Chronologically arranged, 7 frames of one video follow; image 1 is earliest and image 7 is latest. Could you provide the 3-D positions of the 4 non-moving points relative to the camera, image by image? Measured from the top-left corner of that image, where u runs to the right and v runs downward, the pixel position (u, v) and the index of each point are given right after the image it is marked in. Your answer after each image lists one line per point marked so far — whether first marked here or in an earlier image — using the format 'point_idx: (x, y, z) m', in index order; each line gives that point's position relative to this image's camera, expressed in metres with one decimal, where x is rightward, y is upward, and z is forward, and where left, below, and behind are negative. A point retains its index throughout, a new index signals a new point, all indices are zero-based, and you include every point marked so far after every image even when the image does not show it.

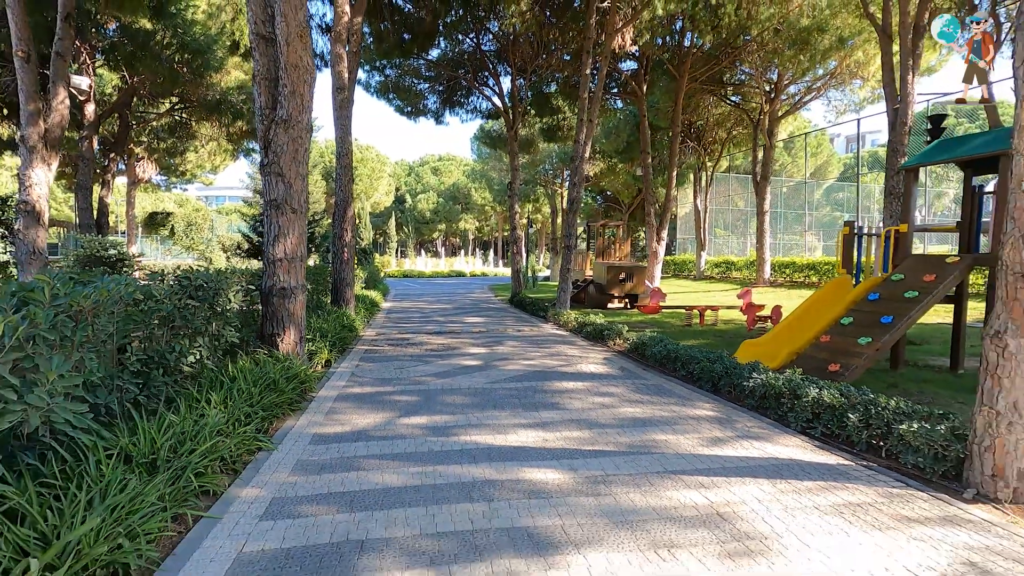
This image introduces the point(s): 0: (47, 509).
0: (-2.0, -1.0, +2.5) m
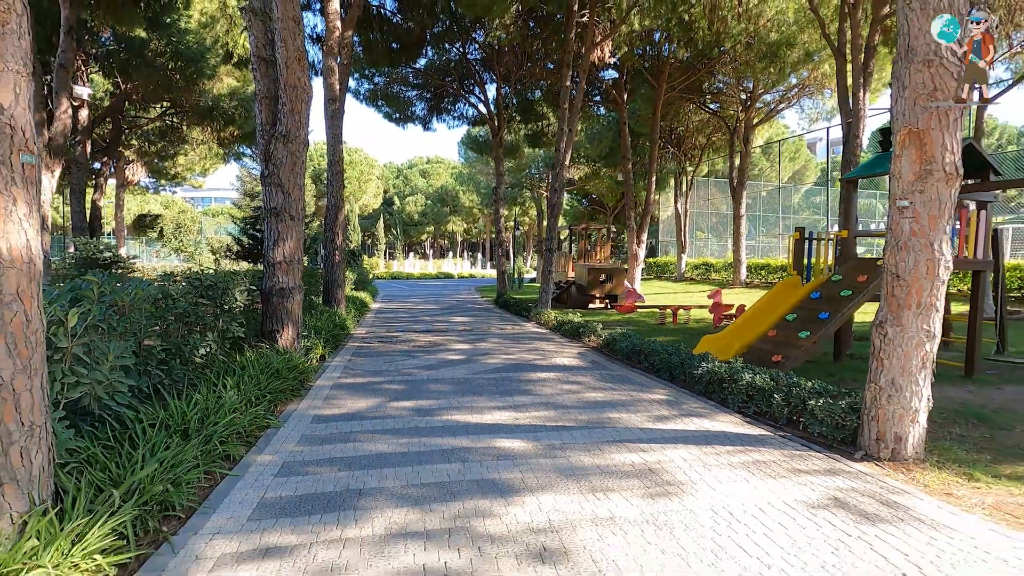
0: (-2.2, -1.0, +3.1) m
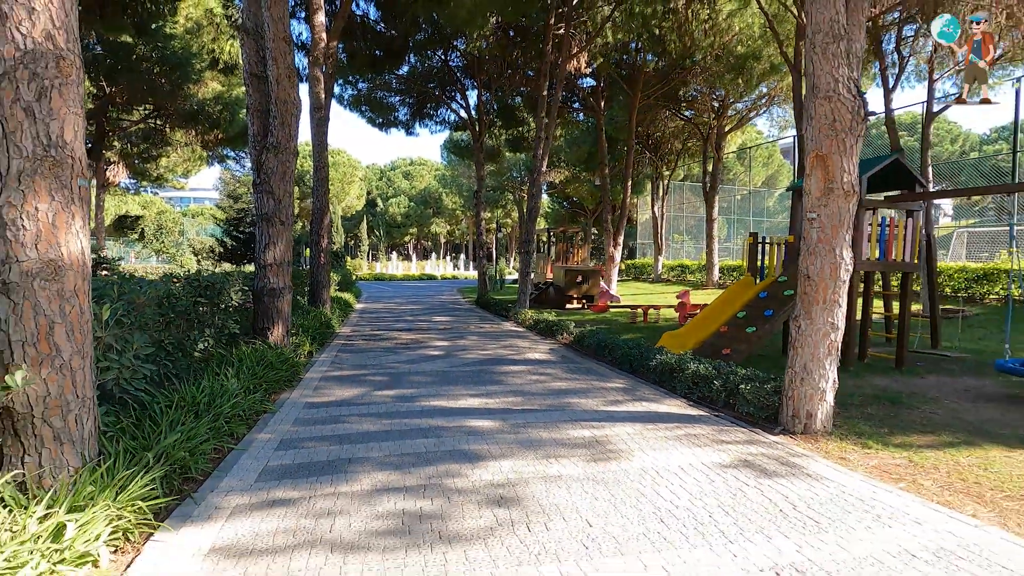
0: (-2.5, -1.0, +3.7) m
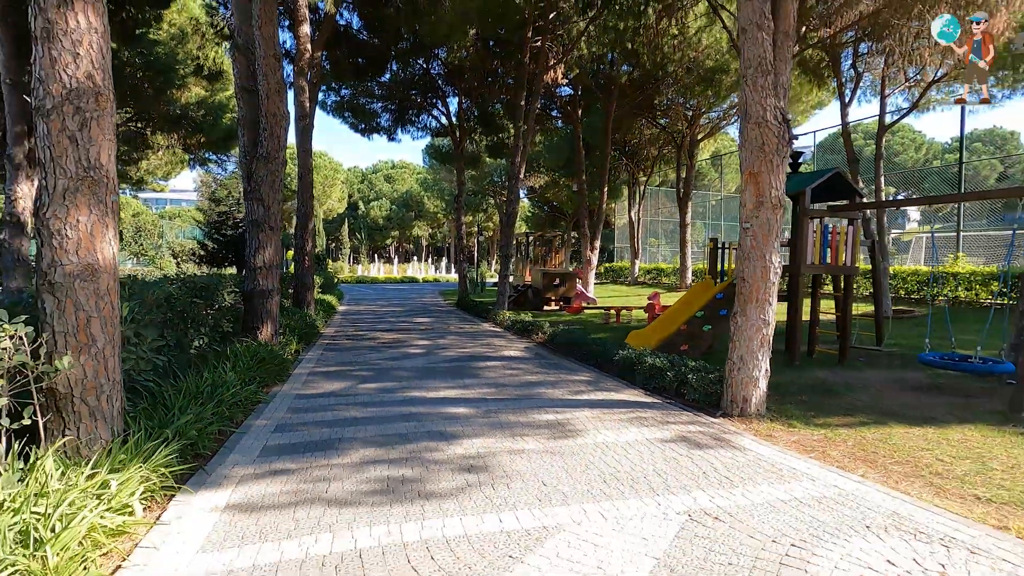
0: (-2.7, -1.0, +4.2) m
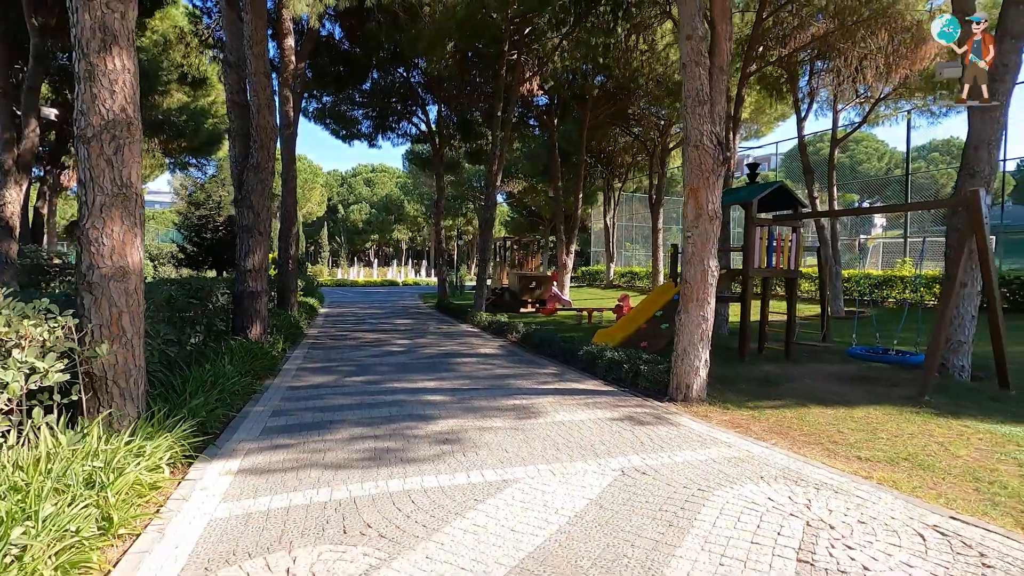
0: (-3.0, -1.0, +4.8) m
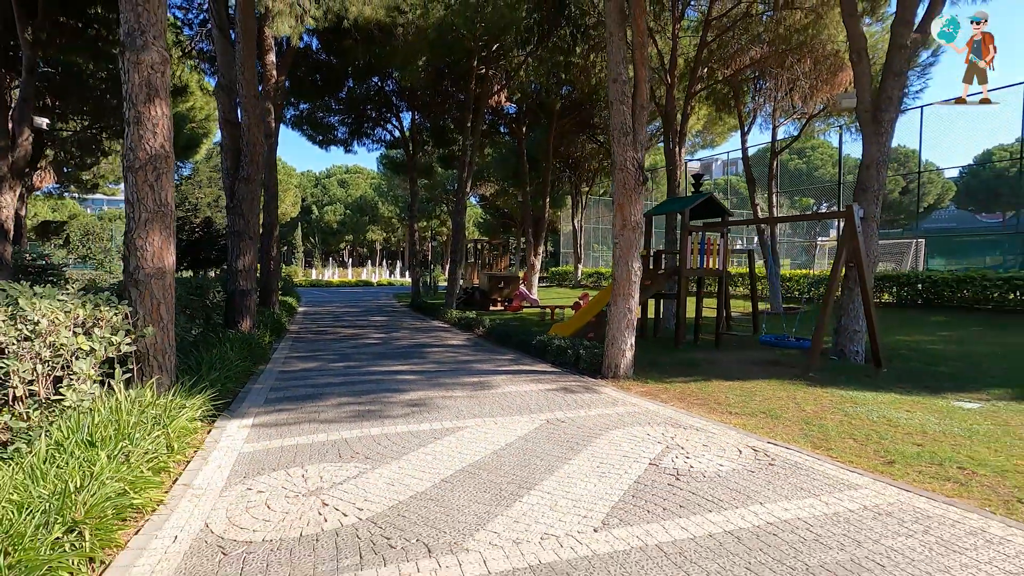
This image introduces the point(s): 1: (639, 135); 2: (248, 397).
0: (-3.5, -0.9, +5.9) m
1: (+1.8, +2.1, +7.5) m
2: (-3.0, -1.3, +6.2) m
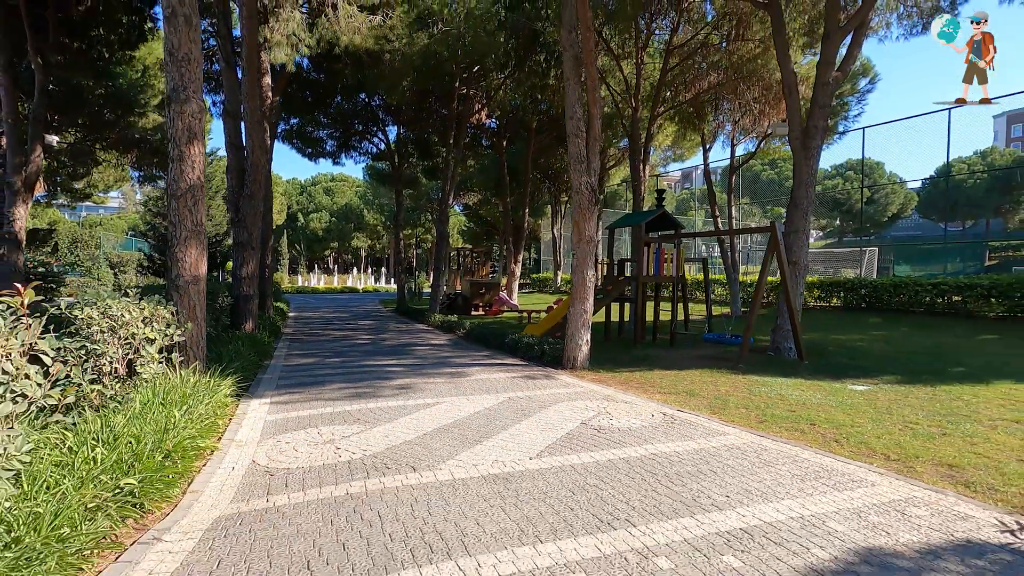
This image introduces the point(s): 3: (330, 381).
0: (-3.9, -1.0, +7.1) m
1: (+1.3, +2.0, +8.9) m
2: (-3.4, -1.3, +7.4) m
3: (-2.6, -1.3, +7.7) m
